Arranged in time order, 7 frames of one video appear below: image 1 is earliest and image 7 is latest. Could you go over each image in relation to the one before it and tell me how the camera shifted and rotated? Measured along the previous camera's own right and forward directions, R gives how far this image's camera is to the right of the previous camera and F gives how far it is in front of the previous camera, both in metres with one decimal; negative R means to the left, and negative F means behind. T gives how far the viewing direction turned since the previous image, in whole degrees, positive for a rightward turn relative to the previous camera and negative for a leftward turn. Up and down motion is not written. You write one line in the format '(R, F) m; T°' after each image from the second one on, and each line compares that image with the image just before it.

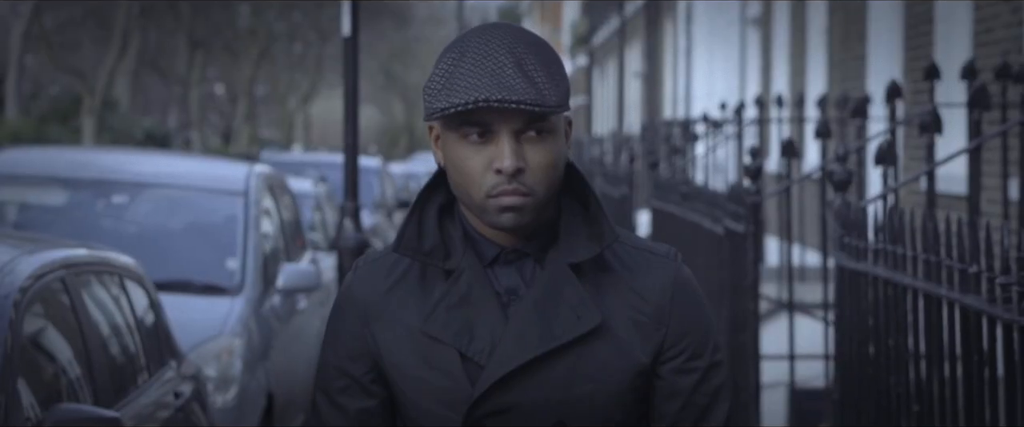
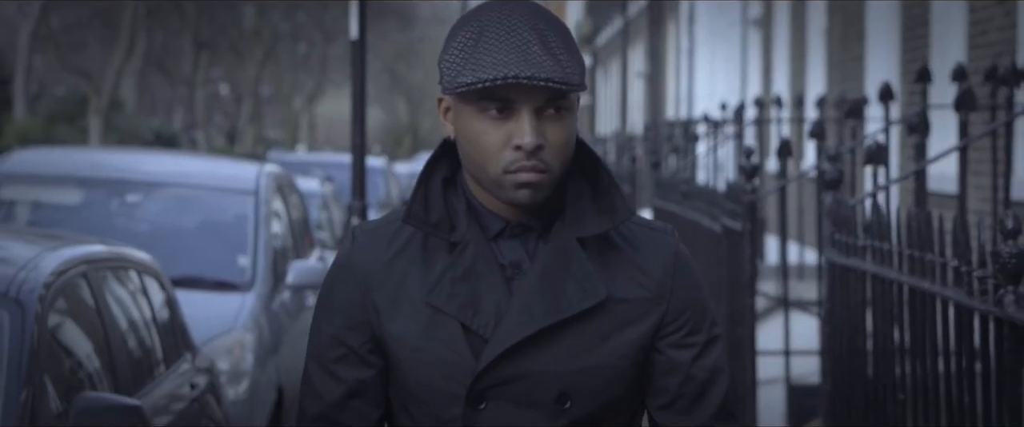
(0.0, -0.2) m; 0°
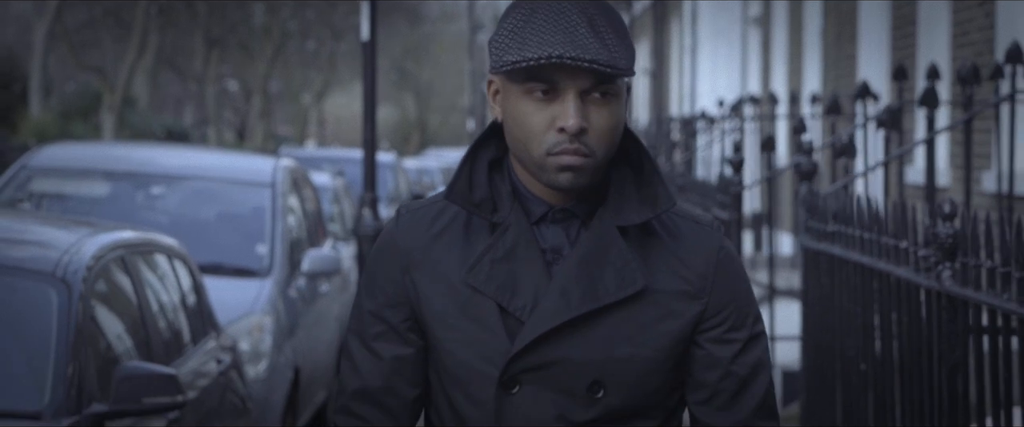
(0.0, -0.5) m; 0°
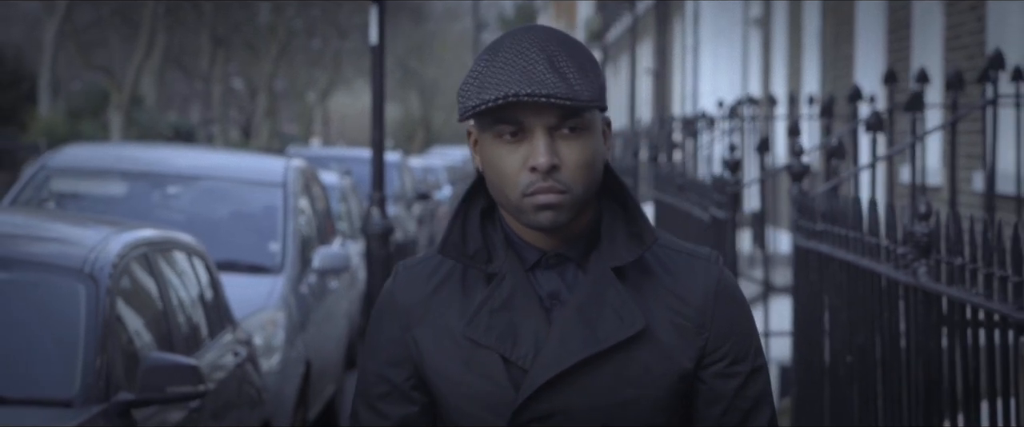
(0.0, -0.3) m; 0°
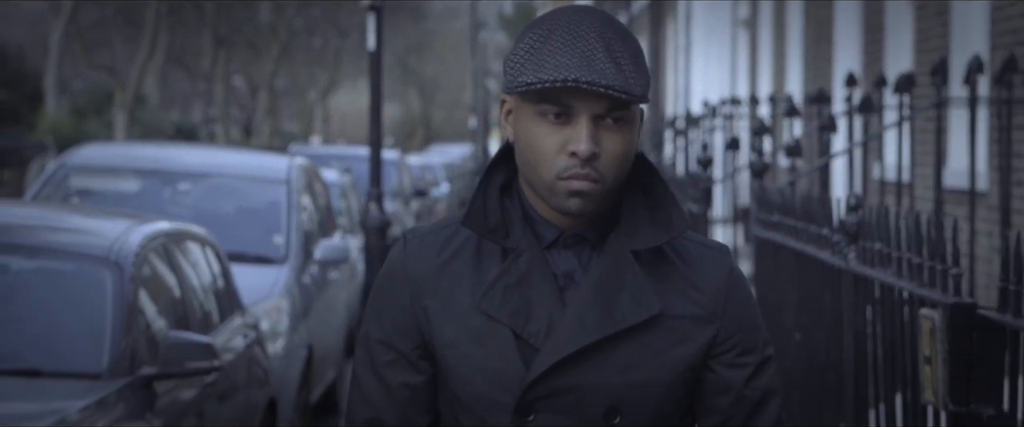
(+0.1, -0.6) m; 0°
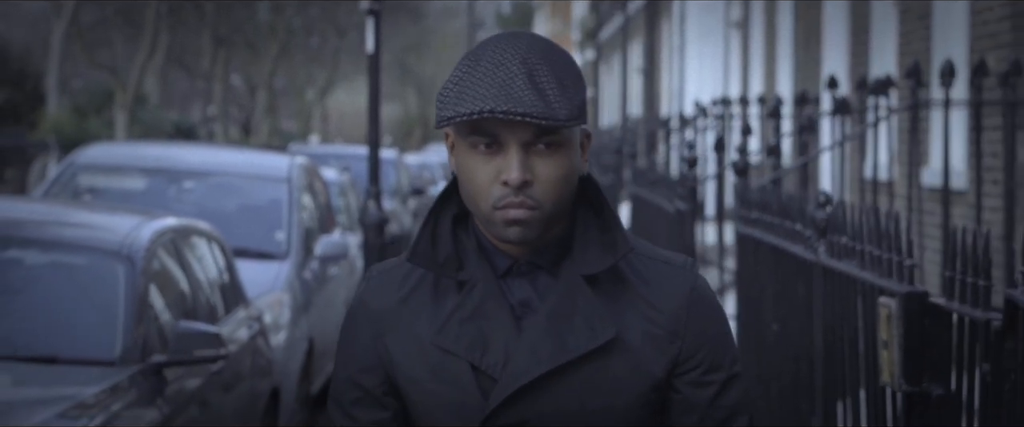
(0.0, -0.3) m; 0°
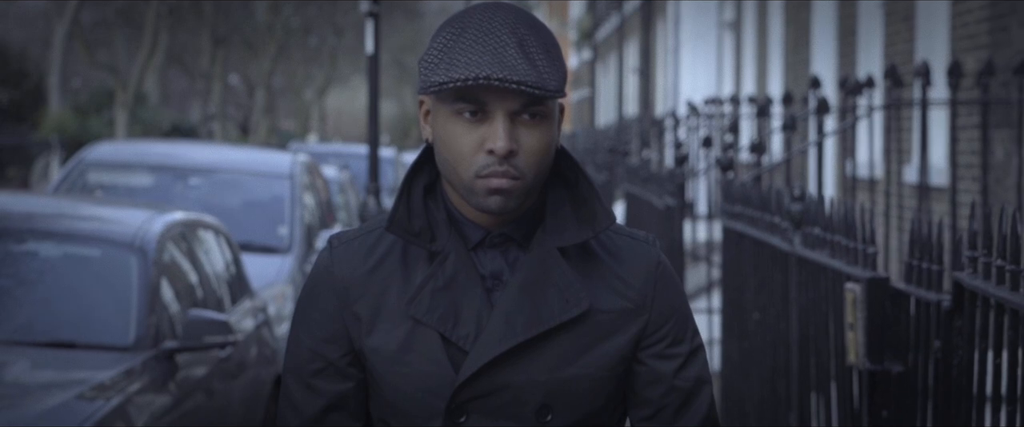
(0.0, -0.3) m; 0°
